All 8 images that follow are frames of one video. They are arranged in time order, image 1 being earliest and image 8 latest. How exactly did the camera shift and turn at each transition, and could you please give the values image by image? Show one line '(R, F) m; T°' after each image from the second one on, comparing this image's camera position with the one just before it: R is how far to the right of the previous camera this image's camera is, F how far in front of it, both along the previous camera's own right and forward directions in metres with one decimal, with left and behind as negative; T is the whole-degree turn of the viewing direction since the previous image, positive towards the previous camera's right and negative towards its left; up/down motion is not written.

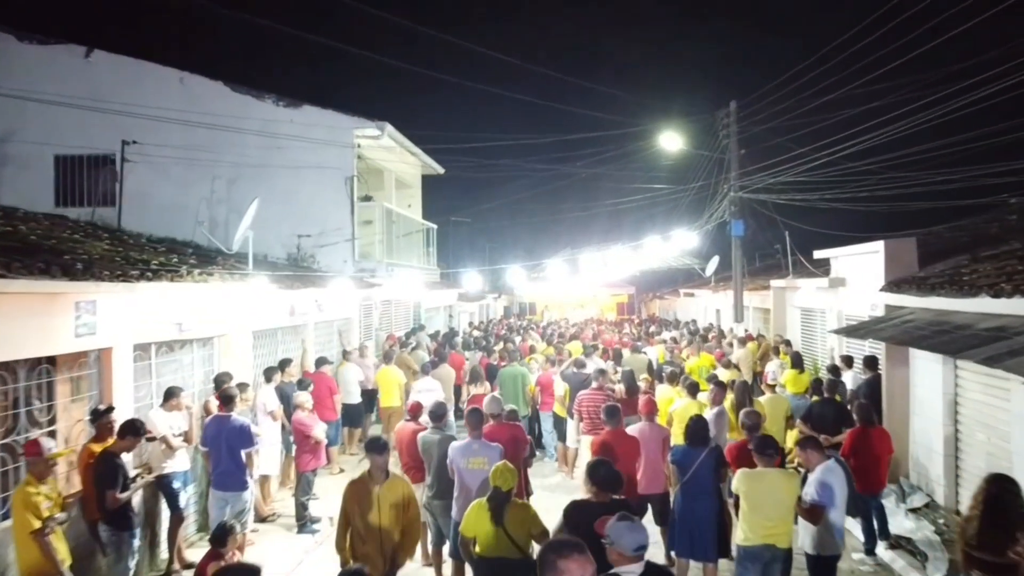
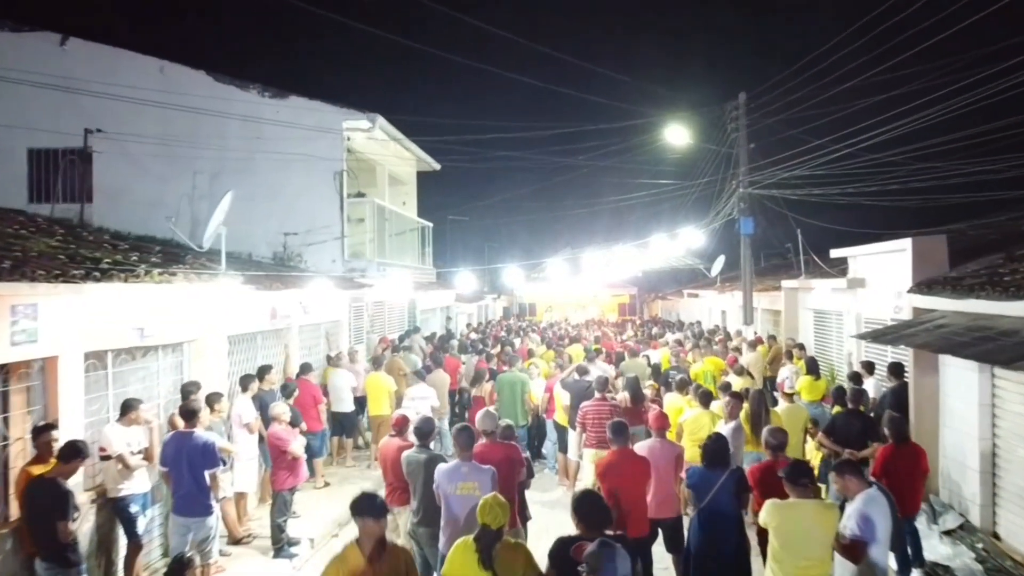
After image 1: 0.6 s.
(+0.1, +0.8) m; 0°
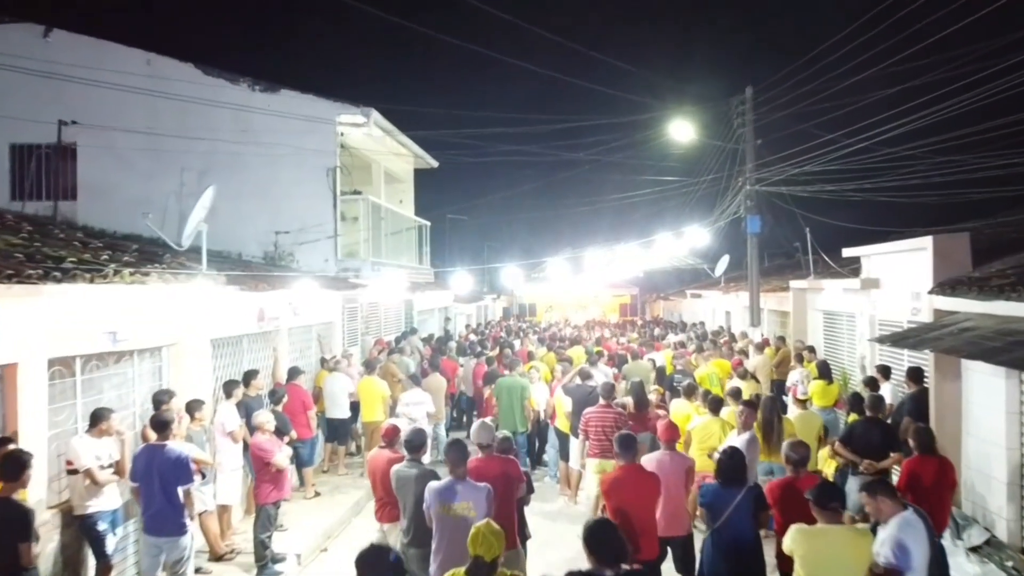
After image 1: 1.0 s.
(0.0, +0.5) m; 0°
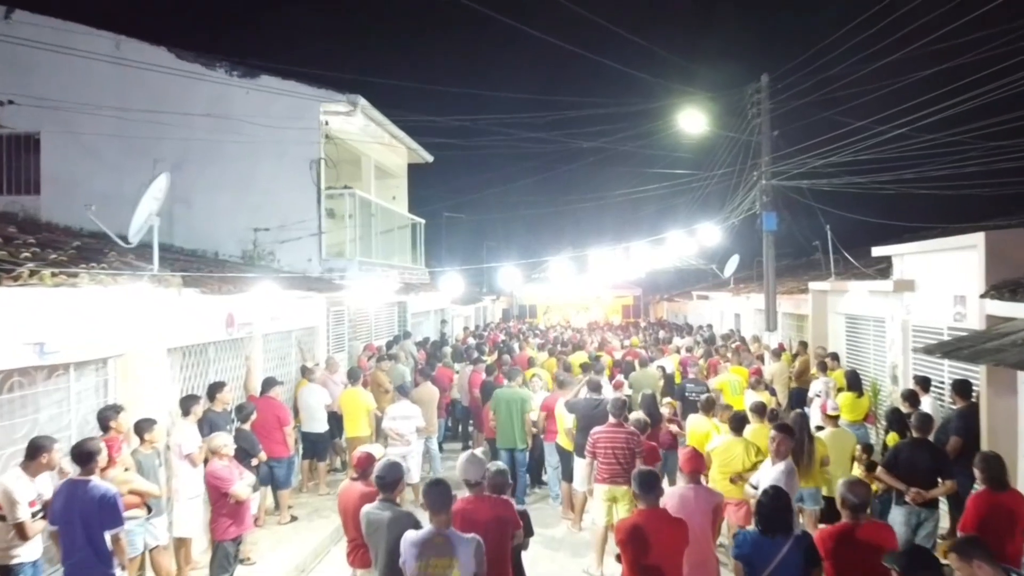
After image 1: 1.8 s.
(0.0, +1.0) m; 0°
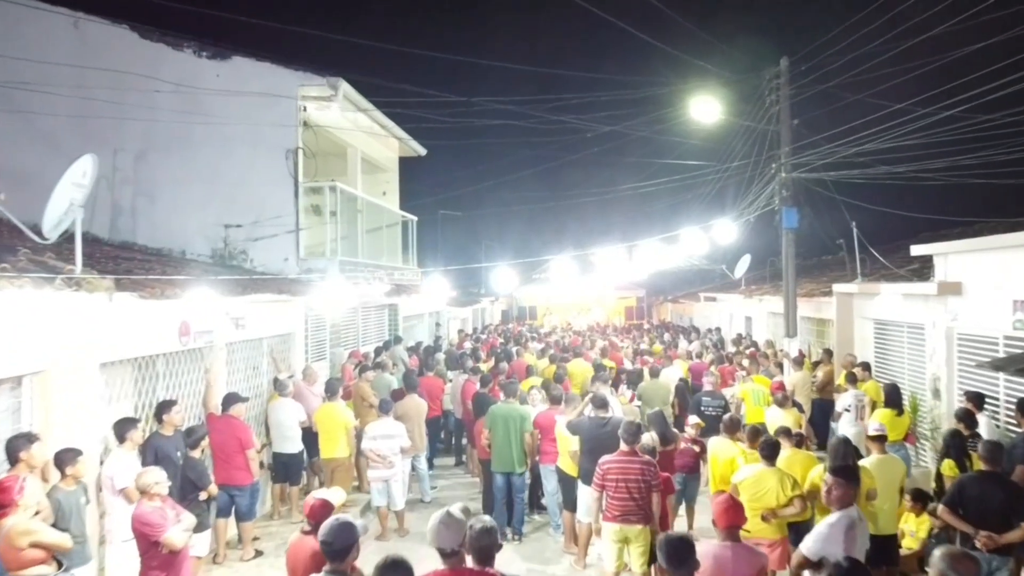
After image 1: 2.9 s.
(+0.1, +1.1) m; 0°
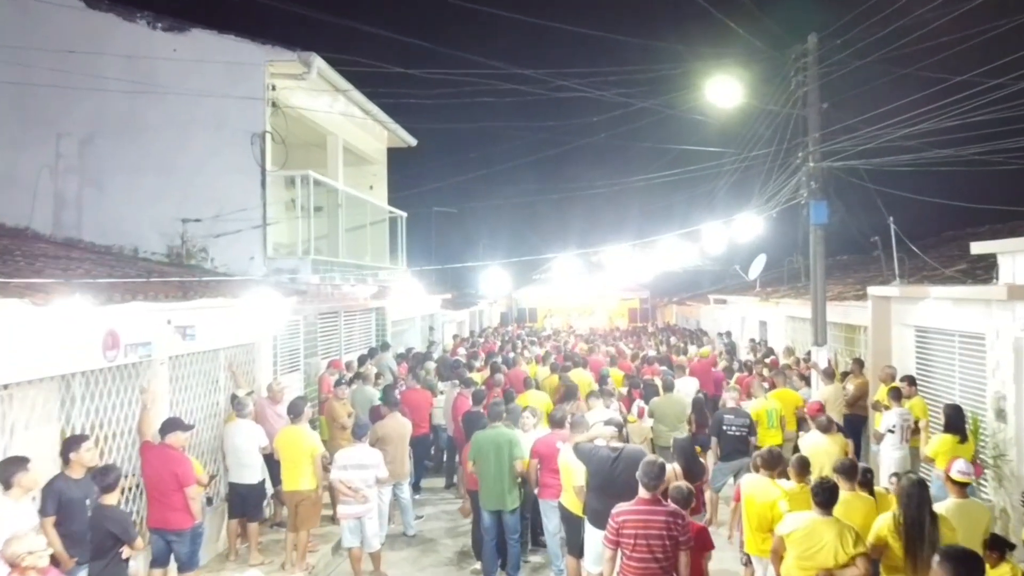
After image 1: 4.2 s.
(+0.1, +1.3) m; 0°
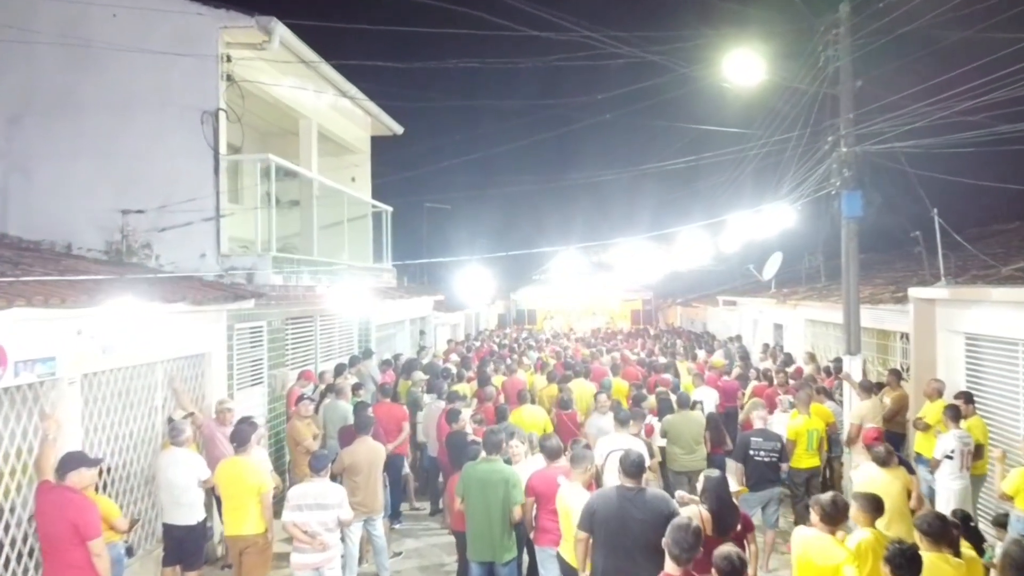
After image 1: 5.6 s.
(+0.1, +1.3) m; 0°
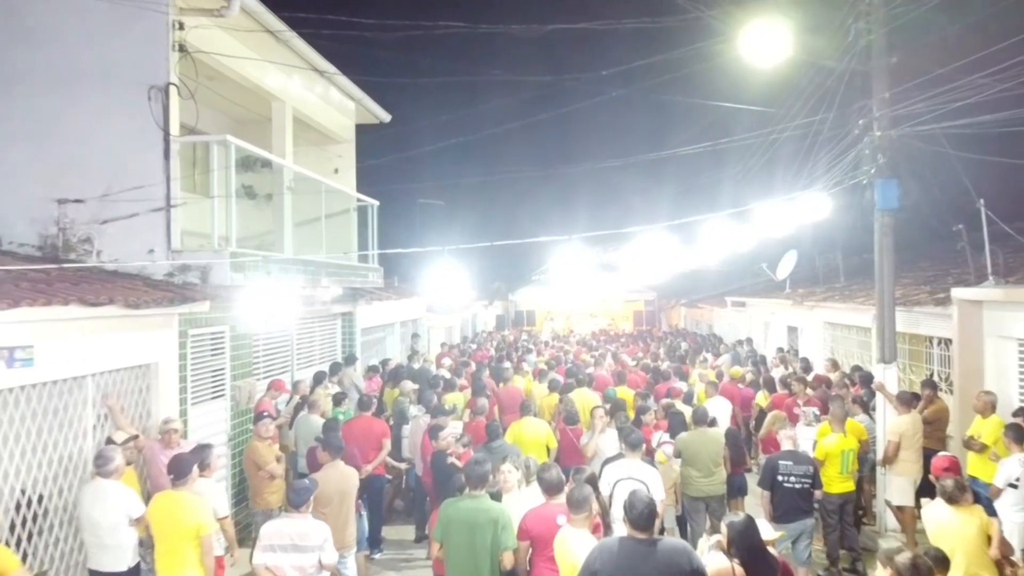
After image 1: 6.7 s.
(+0.1, +1.1) m; 0°
